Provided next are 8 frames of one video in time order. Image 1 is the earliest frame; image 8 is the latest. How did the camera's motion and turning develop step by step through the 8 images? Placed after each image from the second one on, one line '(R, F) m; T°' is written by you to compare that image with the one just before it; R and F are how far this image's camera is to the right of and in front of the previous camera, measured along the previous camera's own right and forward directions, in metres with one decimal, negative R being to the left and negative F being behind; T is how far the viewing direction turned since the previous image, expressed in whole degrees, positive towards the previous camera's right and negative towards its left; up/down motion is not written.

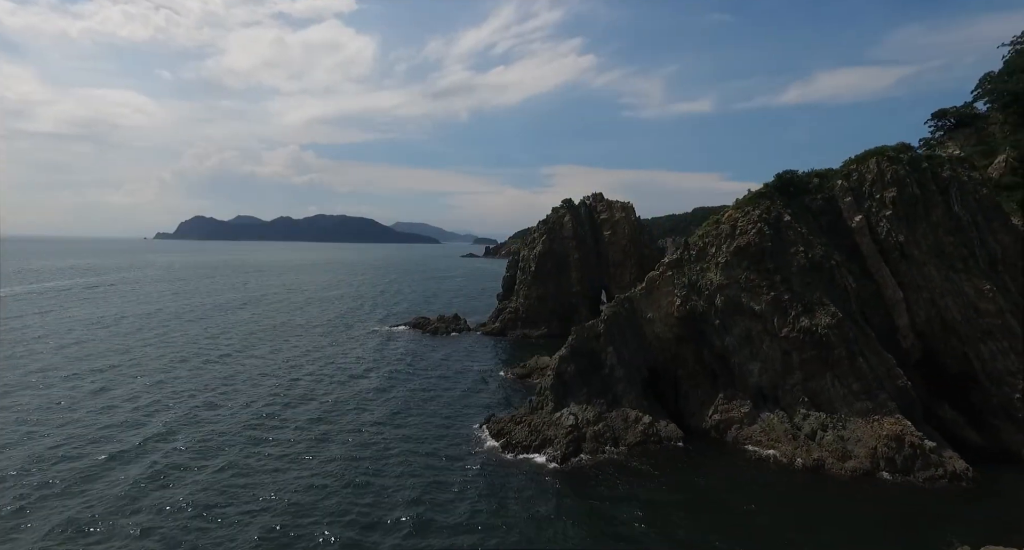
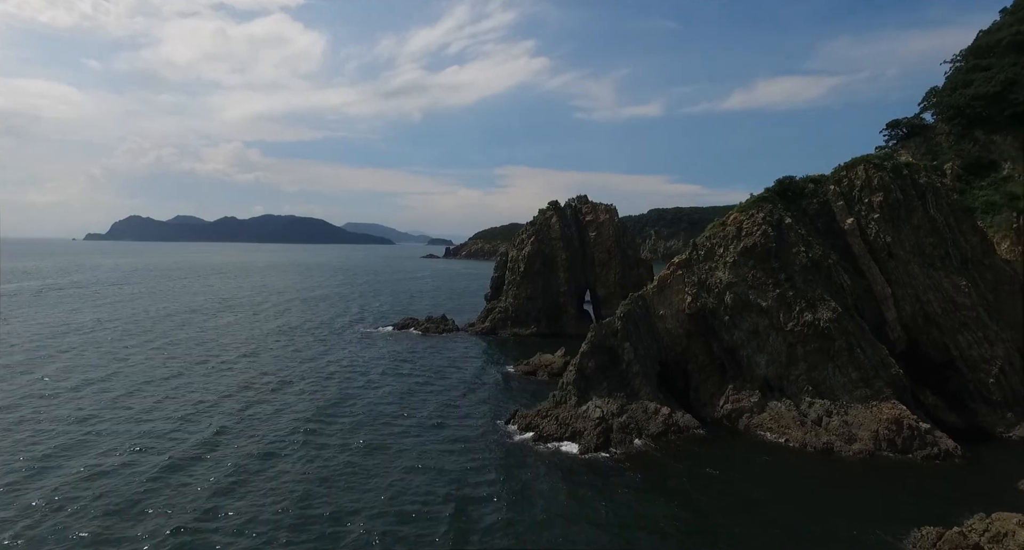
(-3.9, -0.8) m; +5°
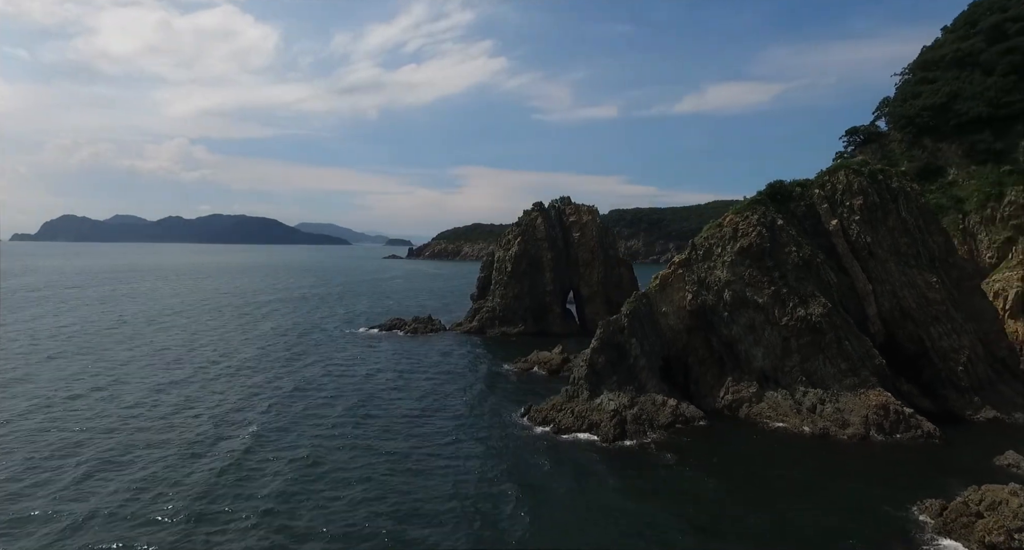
(-3.3, -0.9) m; +5°
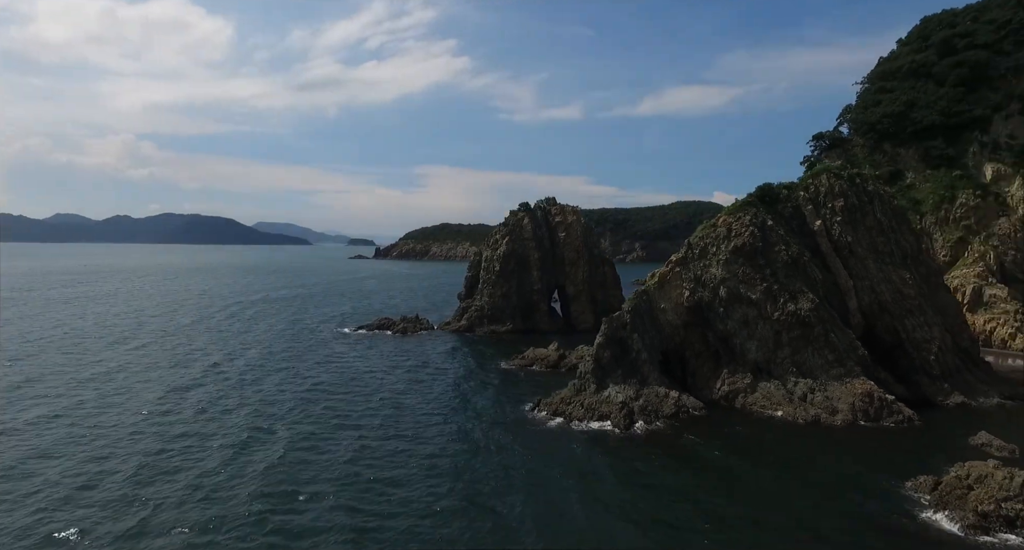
(-2.8, -0.8) m; +4°
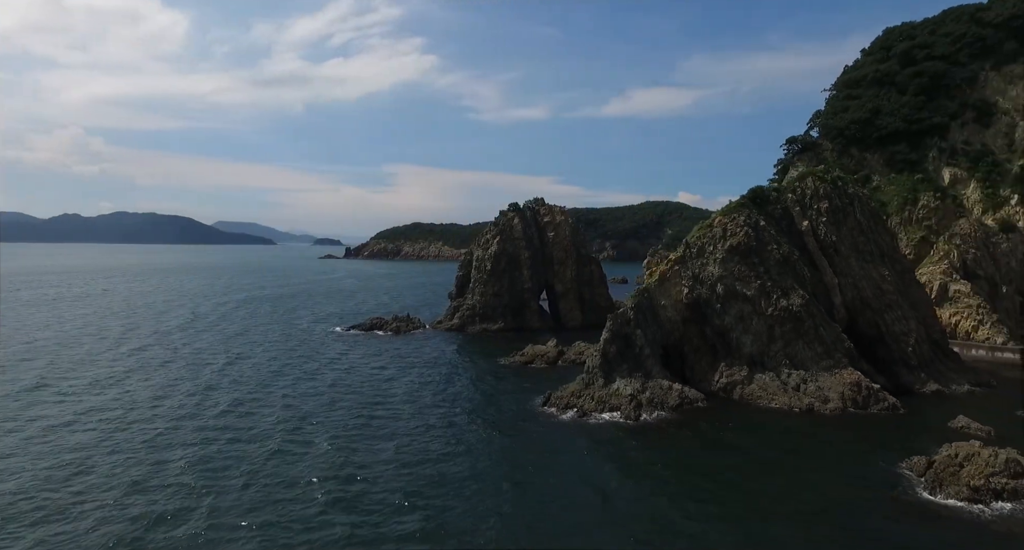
(-2.7, -0.9) m; +4°
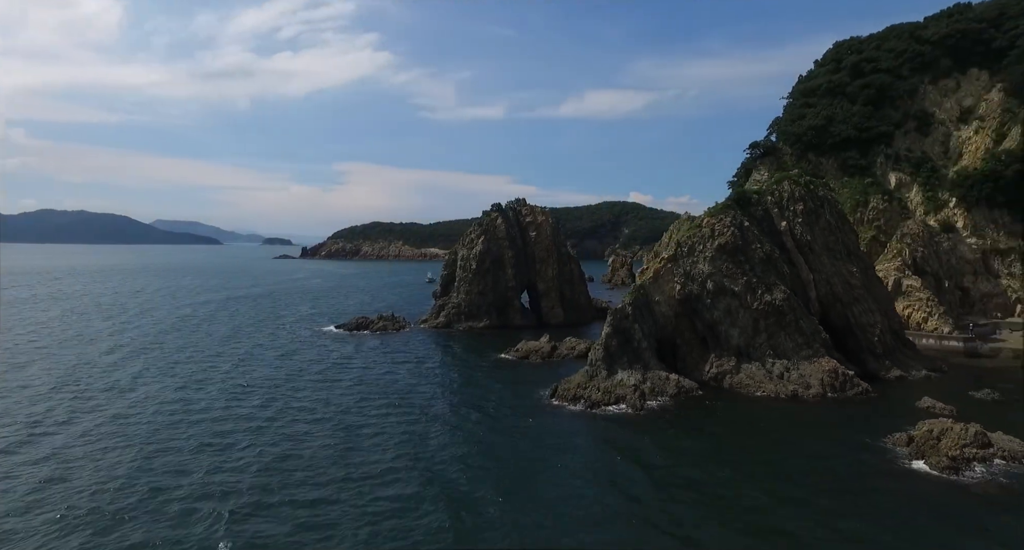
(-3.6, -1.2) m; +5°
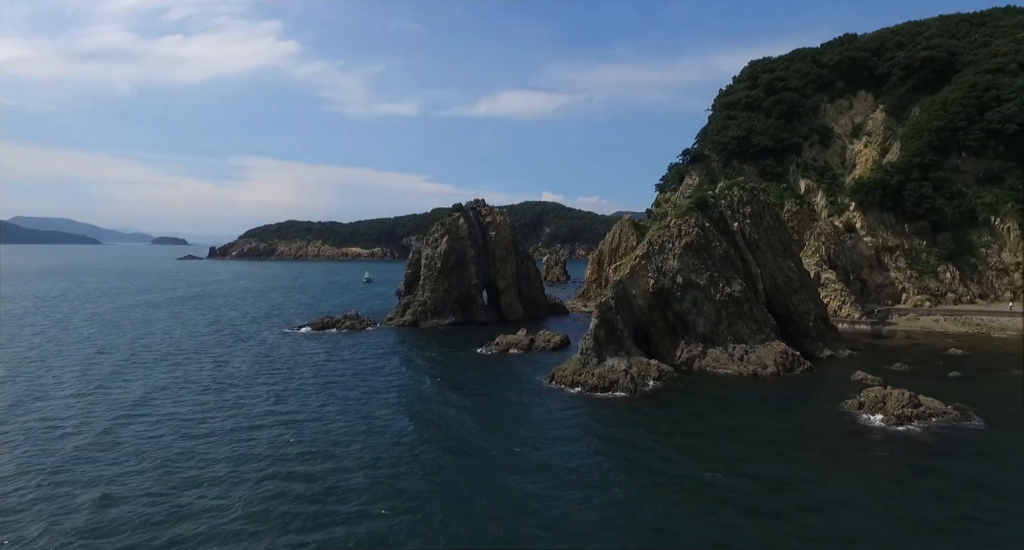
(-6.3, -1.8) m; +10°
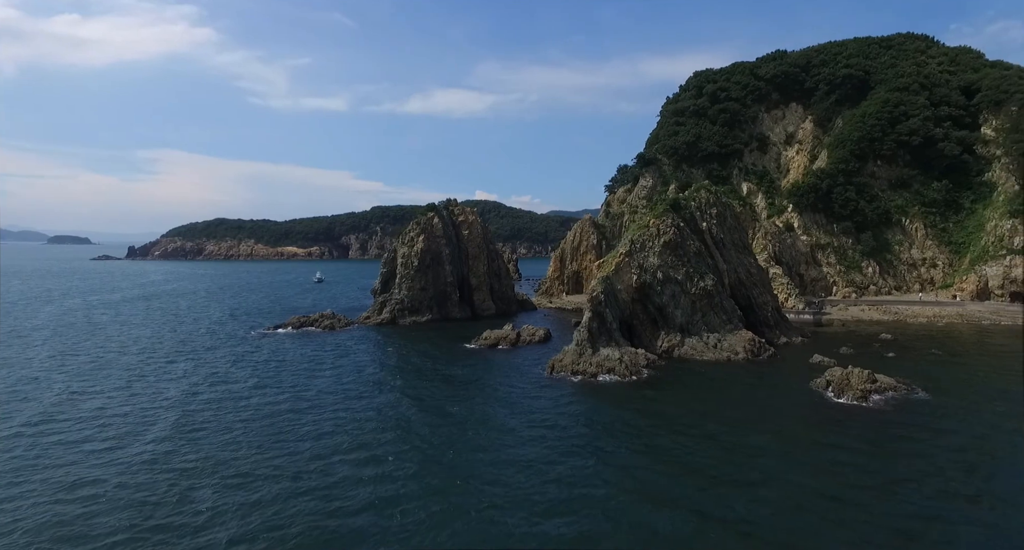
(-5.4, -1.4) m; +8°
